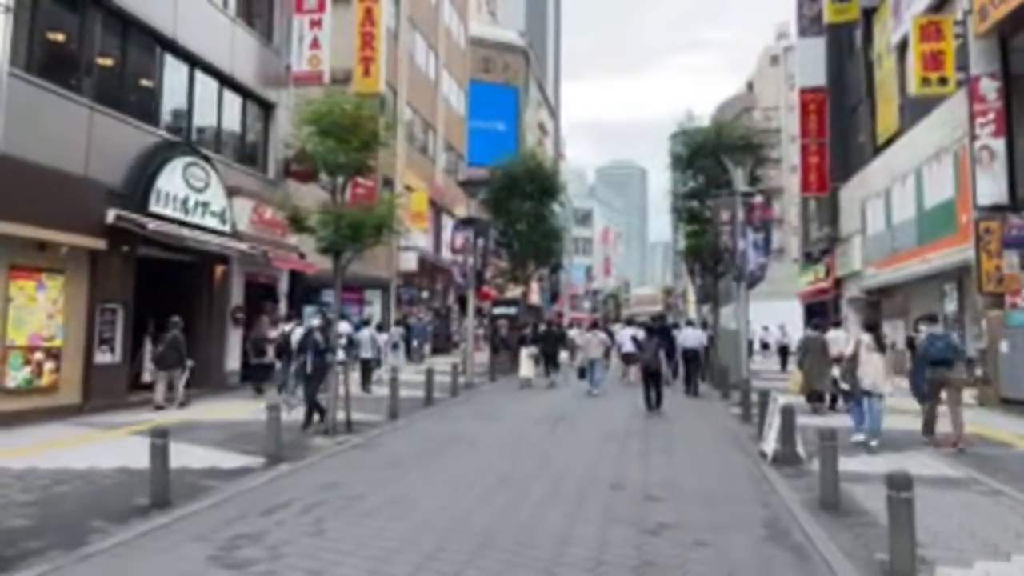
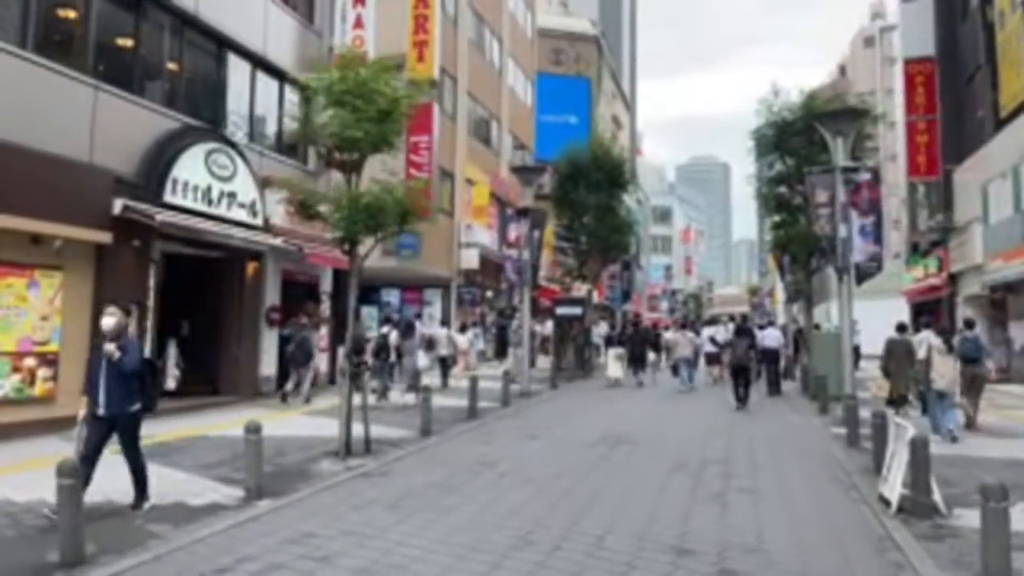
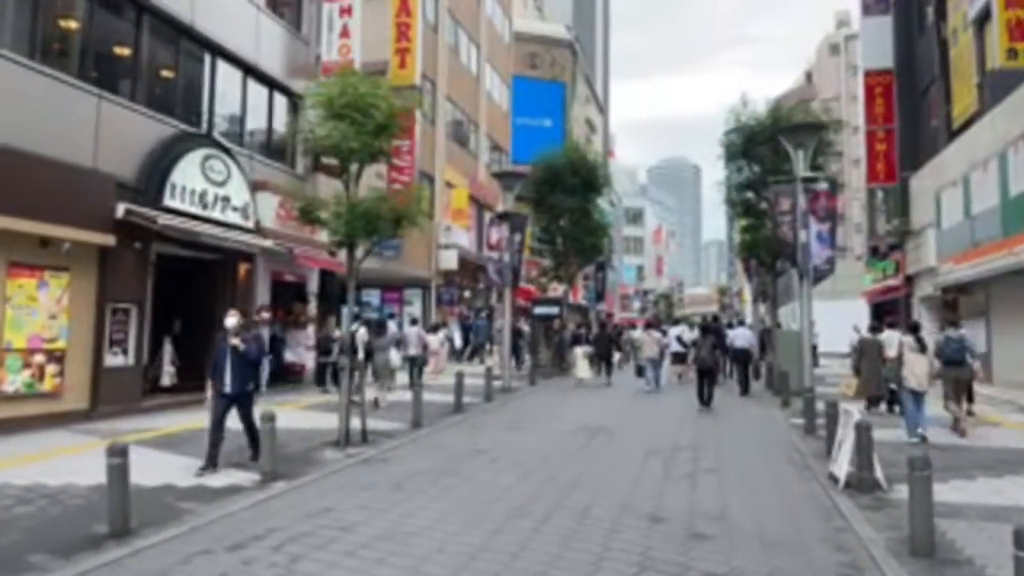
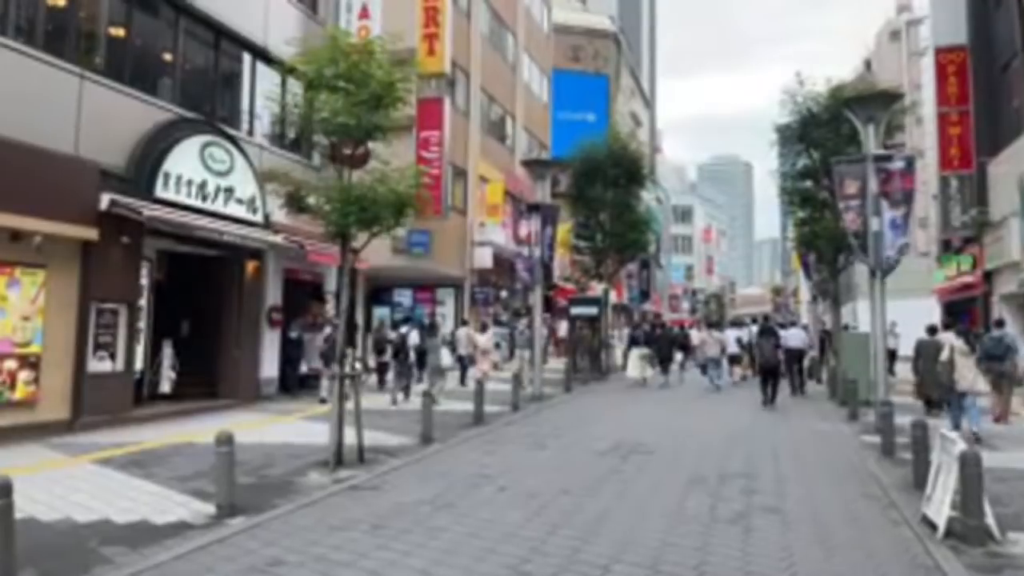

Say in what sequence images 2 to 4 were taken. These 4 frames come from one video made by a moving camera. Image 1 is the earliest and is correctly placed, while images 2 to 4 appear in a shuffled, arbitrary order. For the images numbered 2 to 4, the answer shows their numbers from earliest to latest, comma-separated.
3, 2, 4
